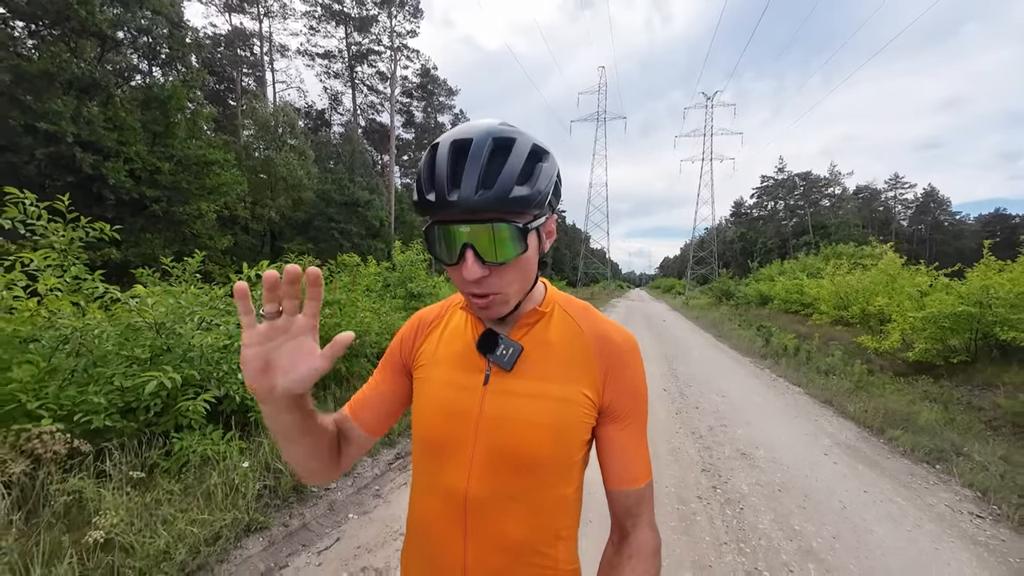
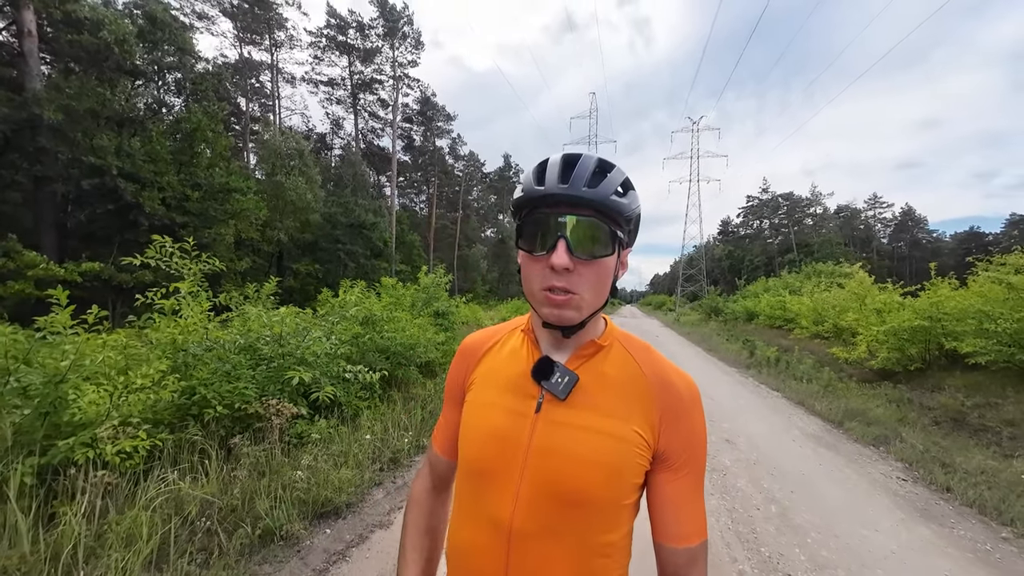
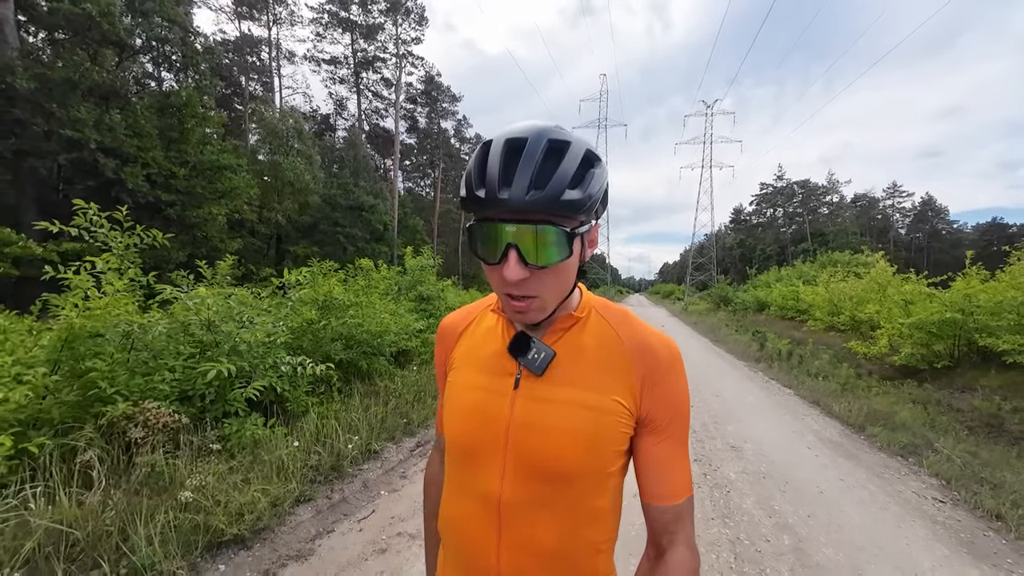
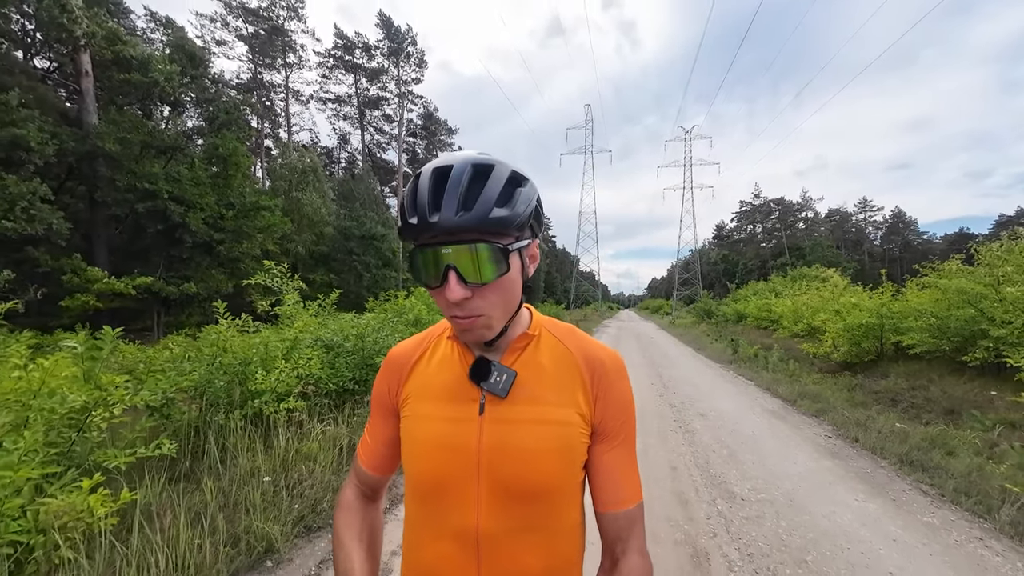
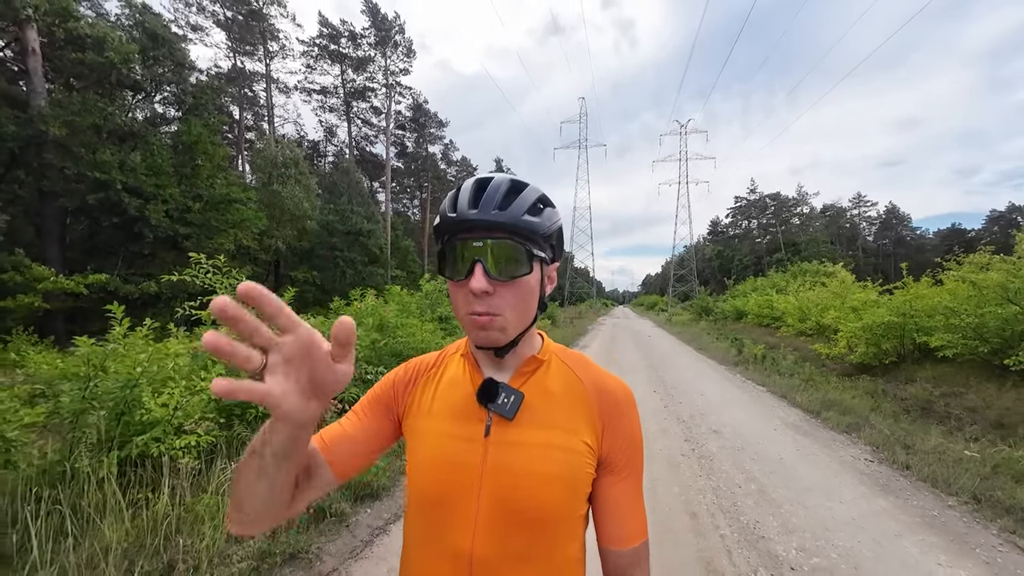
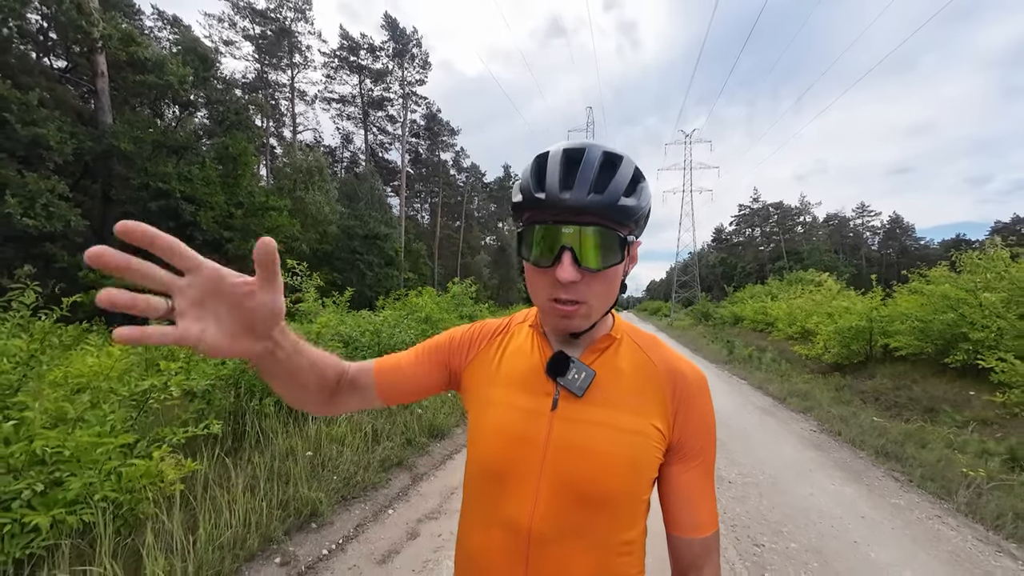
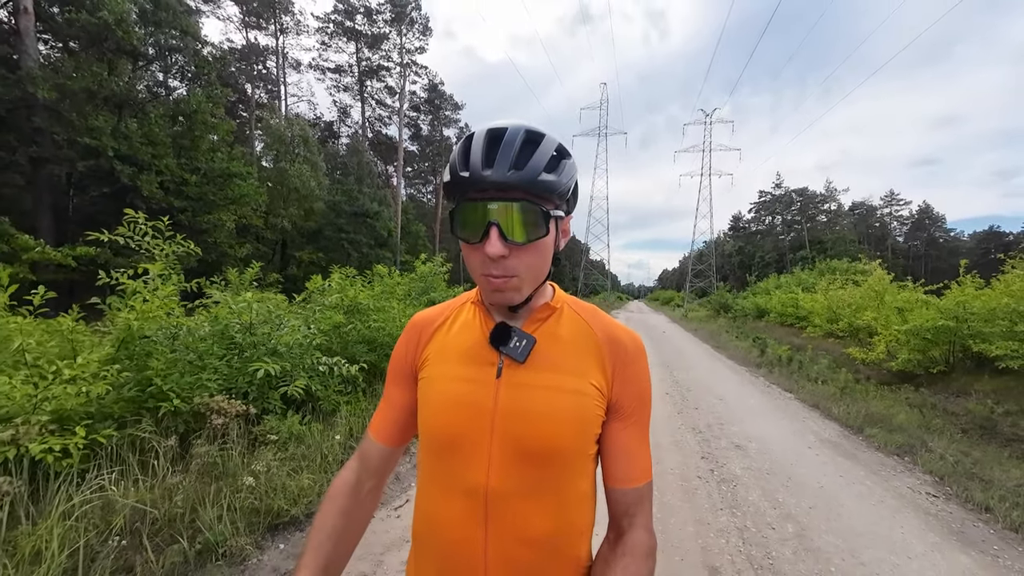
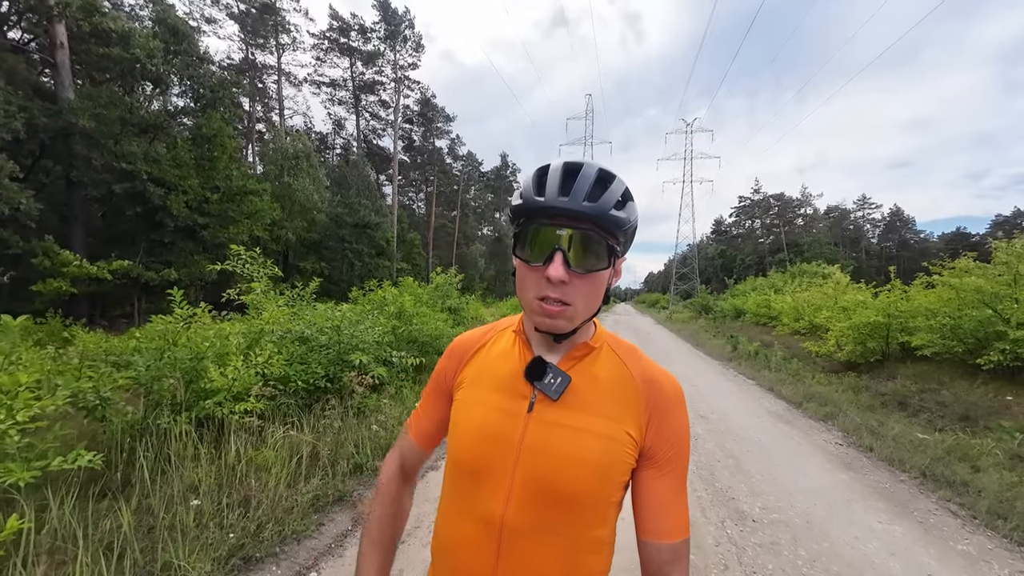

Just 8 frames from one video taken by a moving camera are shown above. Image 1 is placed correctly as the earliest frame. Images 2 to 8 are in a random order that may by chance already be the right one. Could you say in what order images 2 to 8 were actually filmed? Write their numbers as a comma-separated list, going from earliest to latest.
3, 7, 2, 5, 8, 4, 6
